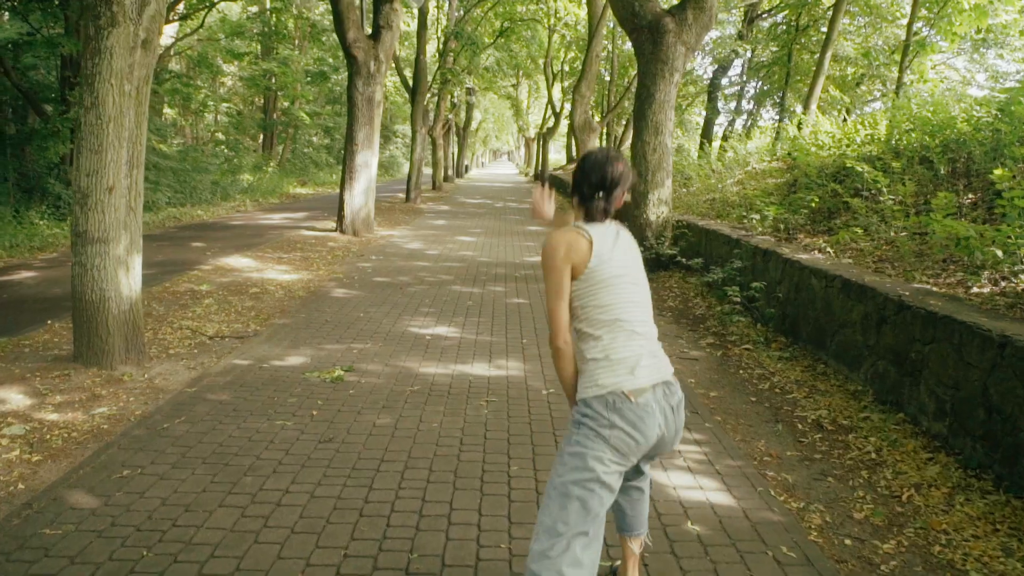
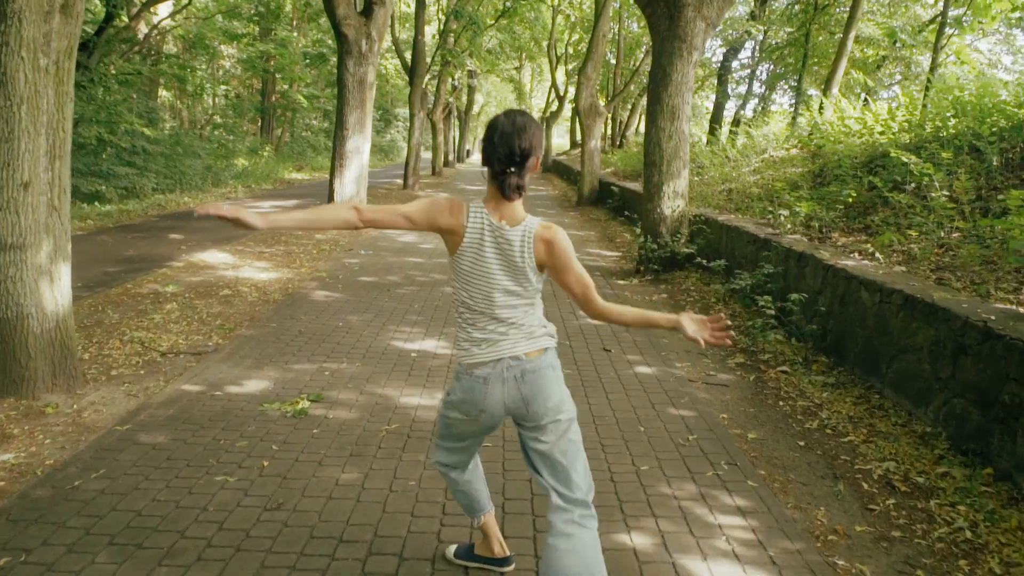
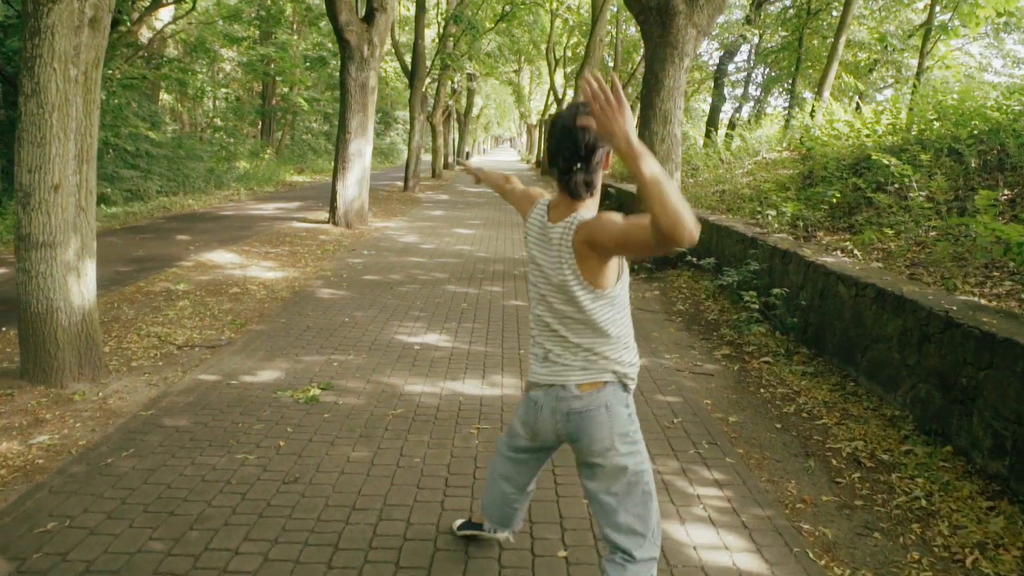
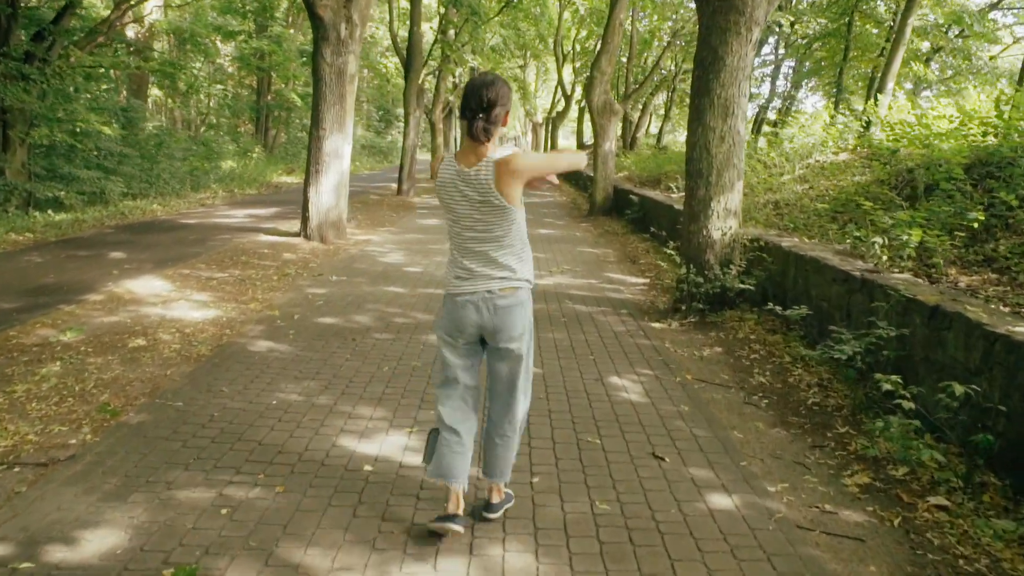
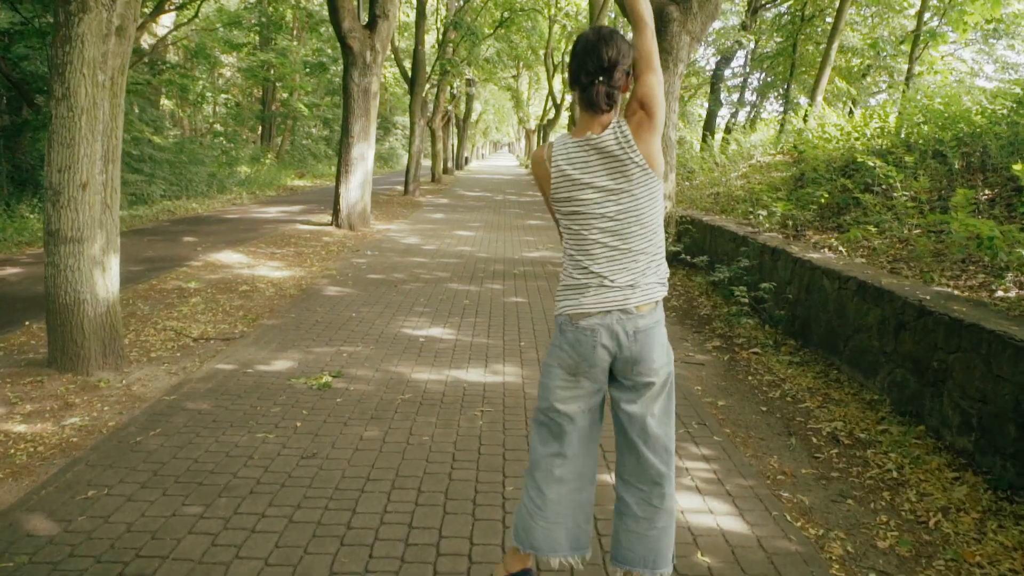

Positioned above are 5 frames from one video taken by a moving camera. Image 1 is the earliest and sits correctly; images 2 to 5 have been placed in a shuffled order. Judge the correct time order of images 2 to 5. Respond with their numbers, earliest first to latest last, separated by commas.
5, 3, 2, 4
